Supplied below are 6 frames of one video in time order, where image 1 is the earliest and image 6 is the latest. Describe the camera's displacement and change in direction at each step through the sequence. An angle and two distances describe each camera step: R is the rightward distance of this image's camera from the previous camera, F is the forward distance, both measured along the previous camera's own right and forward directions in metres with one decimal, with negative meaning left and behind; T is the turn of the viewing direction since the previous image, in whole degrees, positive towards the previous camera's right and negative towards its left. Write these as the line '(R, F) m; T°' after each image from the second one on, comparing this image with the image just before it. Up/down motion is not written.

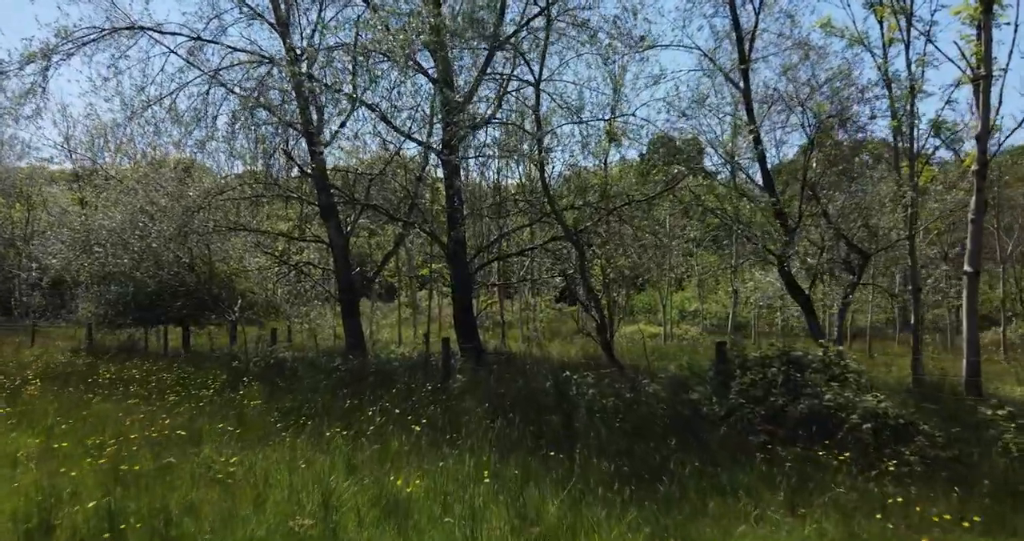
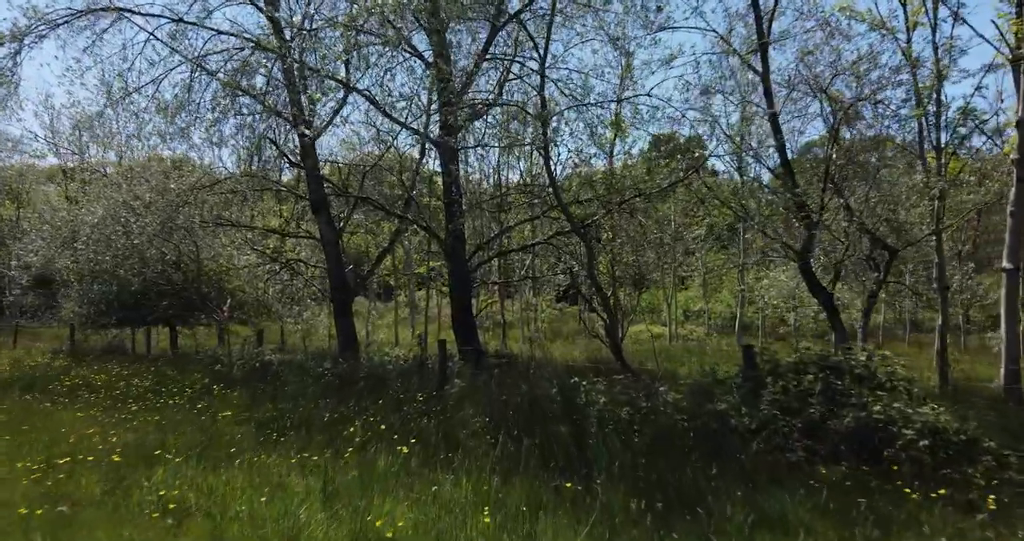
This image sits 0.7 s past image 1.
(0.0, +0.8) m; 0°
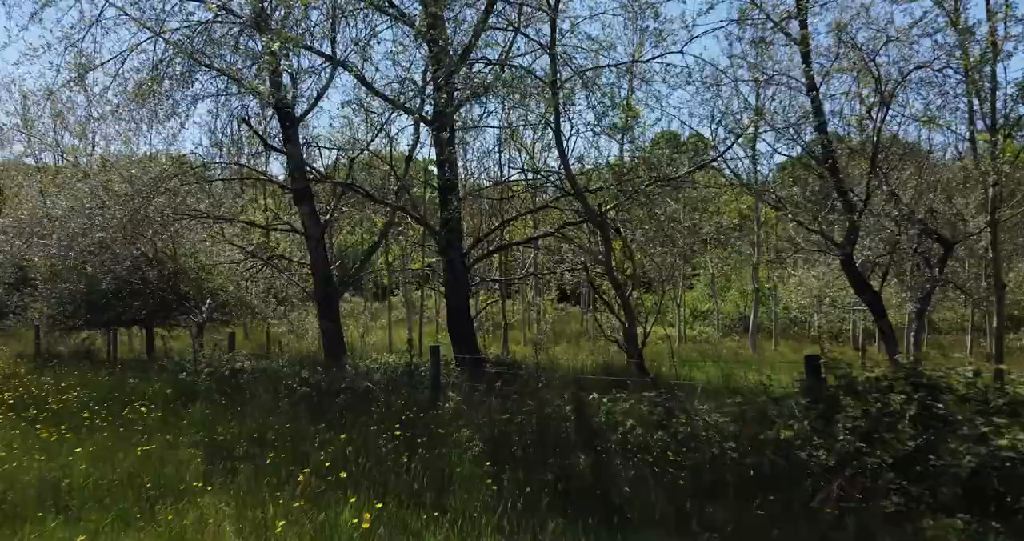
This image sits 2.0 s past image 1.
(0.0, +1.3) m; 0°
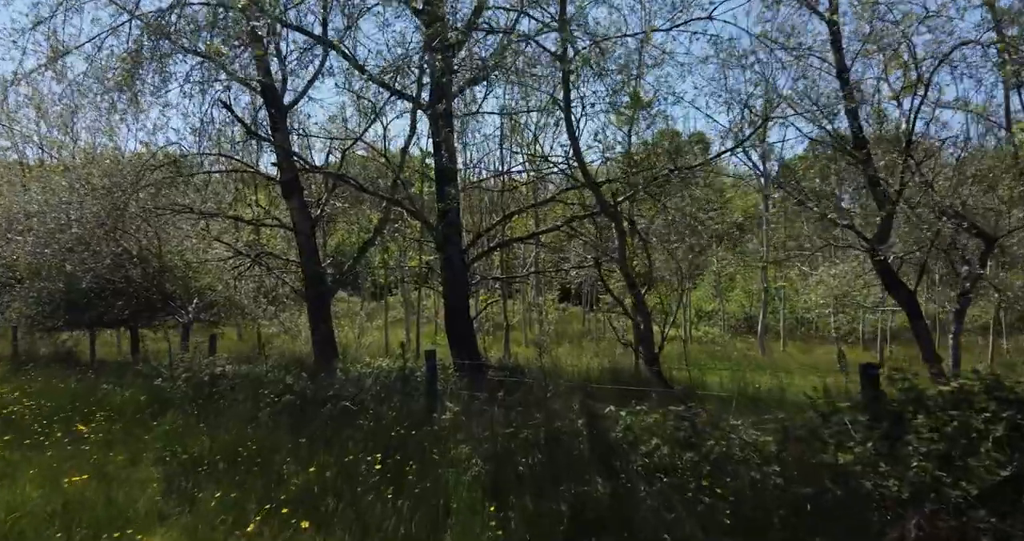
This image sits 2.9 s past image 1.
(0.0, +0.8) m; 0°
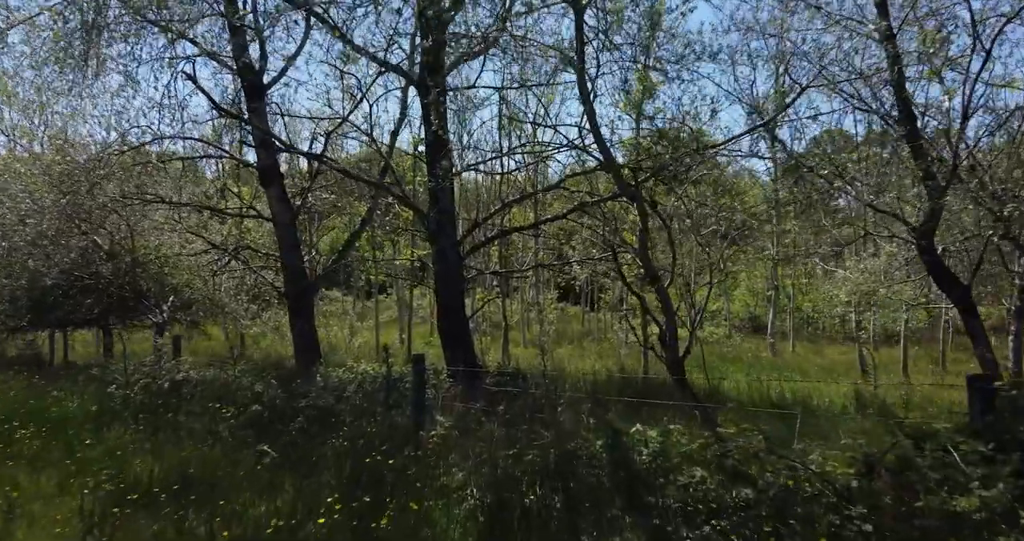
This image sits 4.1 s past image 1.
(0.0, +1.0) m; 0°
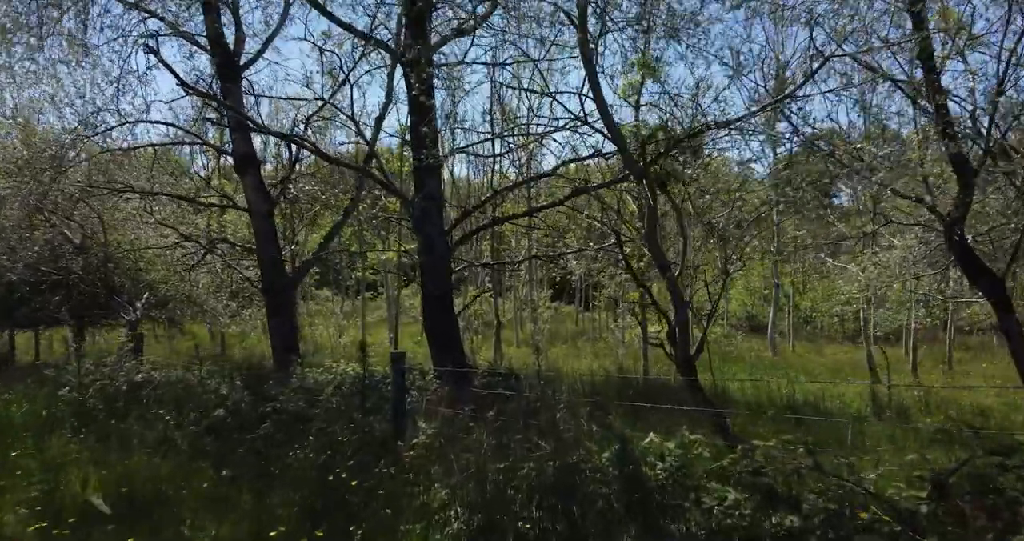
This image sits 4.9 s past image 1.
(0.0, +0.7) m; 0°
